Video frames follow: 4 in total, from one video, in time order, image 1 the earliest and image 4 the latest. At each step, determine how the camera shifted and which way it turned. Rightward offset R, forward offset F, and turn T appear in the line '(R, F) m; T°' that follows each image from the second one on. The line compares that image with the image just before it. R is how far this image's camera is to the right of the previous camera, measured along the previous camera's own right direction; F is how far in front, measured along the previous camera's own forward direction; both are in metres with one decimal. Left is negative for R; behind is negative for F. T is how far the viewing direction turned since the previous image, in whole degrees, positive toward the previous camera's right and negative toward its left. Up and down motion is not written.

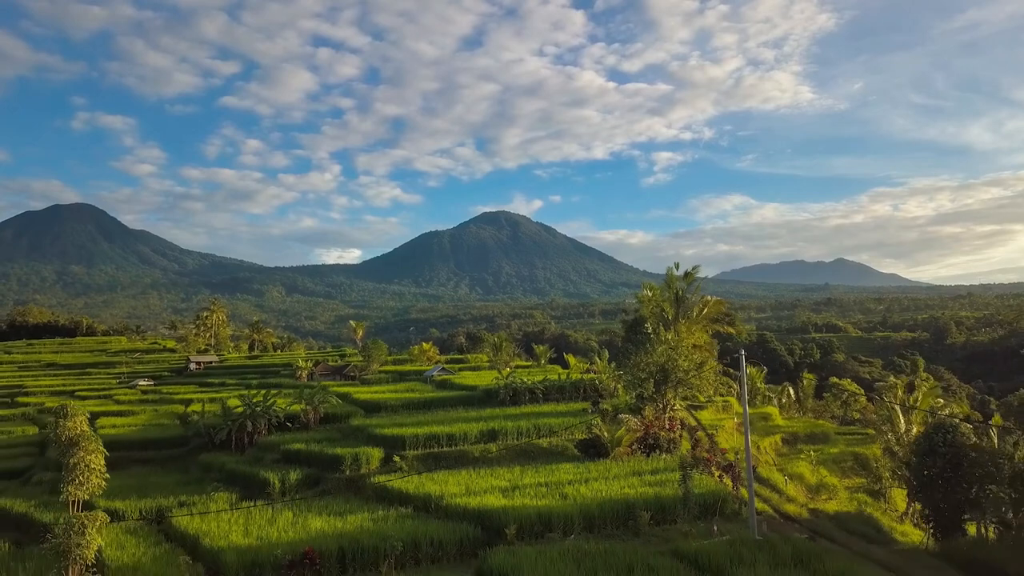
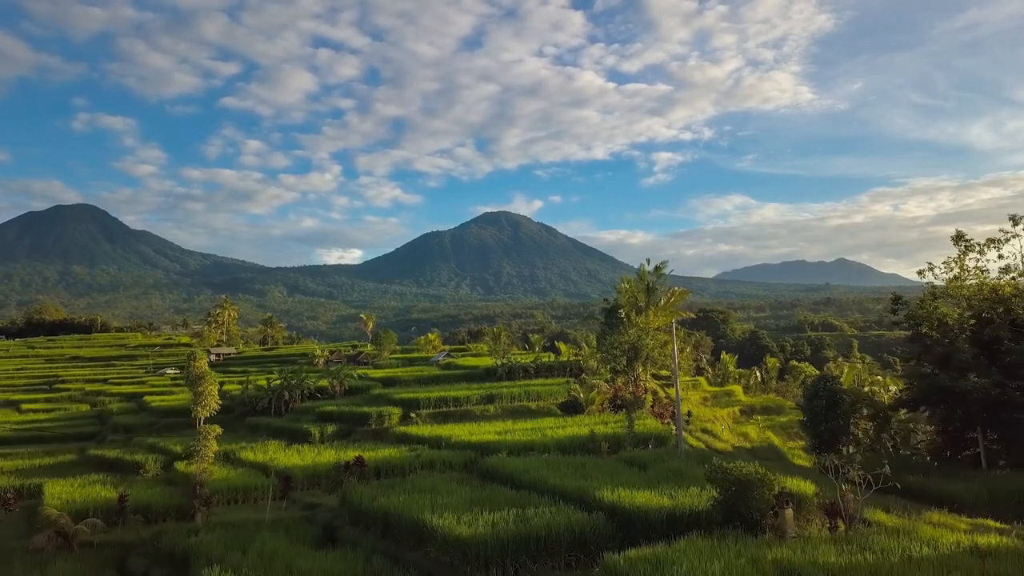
(+0.2, -4.5) m; 0°
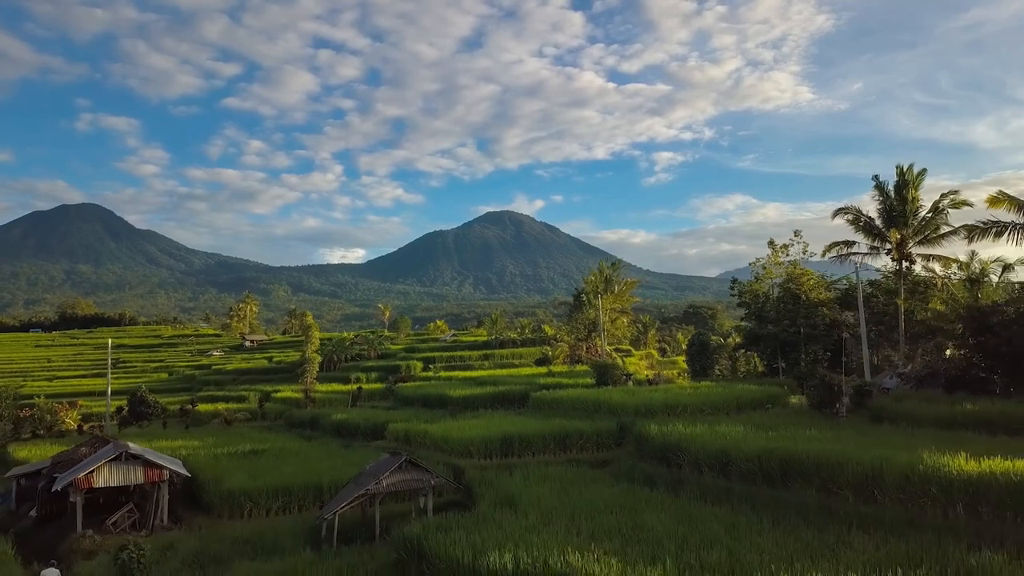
(+0.4, -9.7) m; 0°
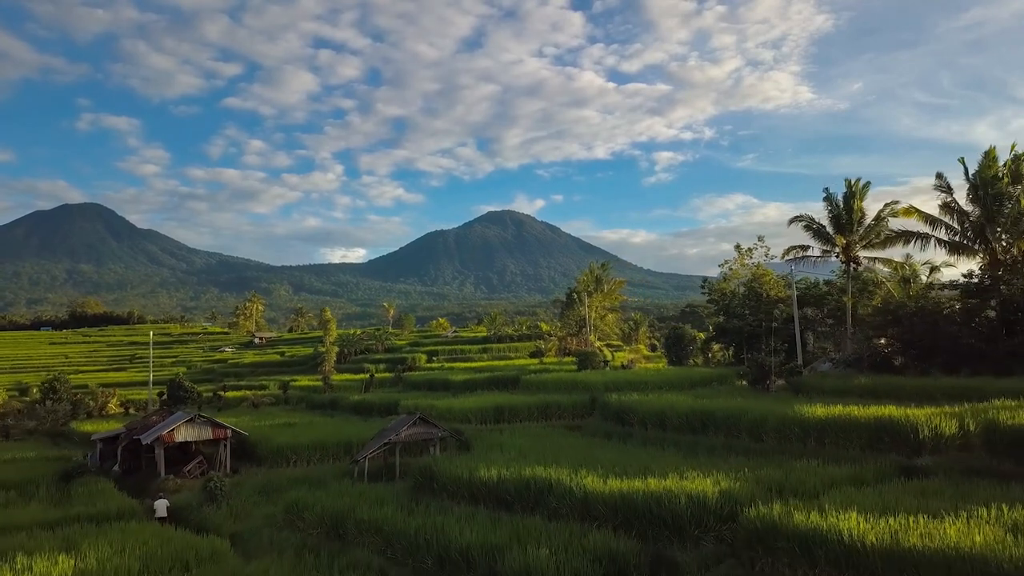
(+0.2, -3.1) m; 0°
